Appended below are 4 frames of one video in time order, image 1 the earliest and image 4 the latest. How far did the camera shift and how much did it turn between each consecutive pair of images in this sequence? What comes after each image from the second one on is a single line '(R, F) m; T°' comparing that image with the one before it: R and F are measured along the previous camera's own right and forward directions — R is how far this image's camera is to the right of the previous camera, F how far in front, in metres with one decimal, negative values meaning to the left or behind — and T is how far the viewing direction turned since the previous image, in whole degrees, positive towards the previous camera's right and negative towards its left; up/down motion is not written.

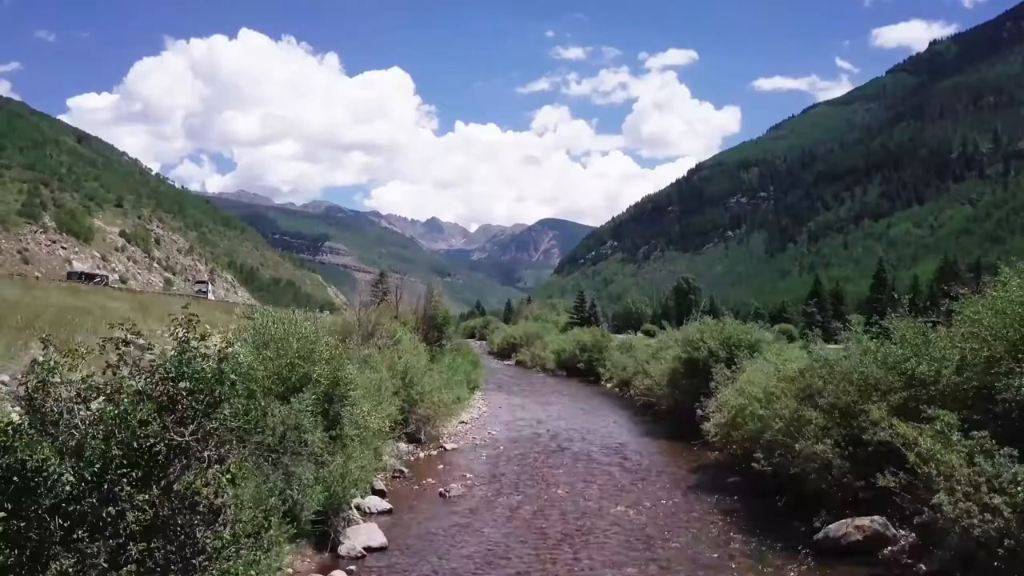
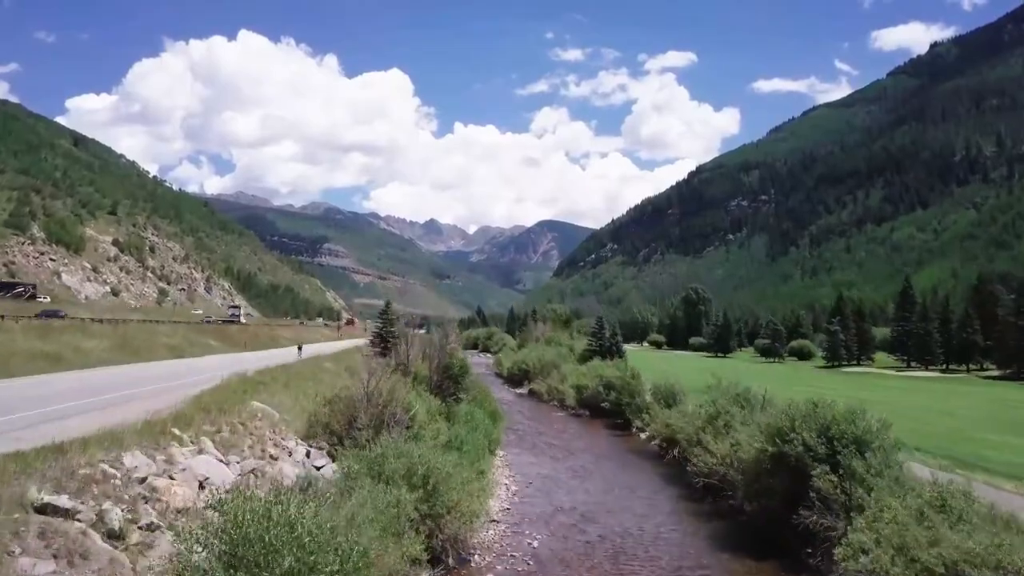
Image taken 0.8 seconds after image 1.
(-1.1, +3.7) m; 0°
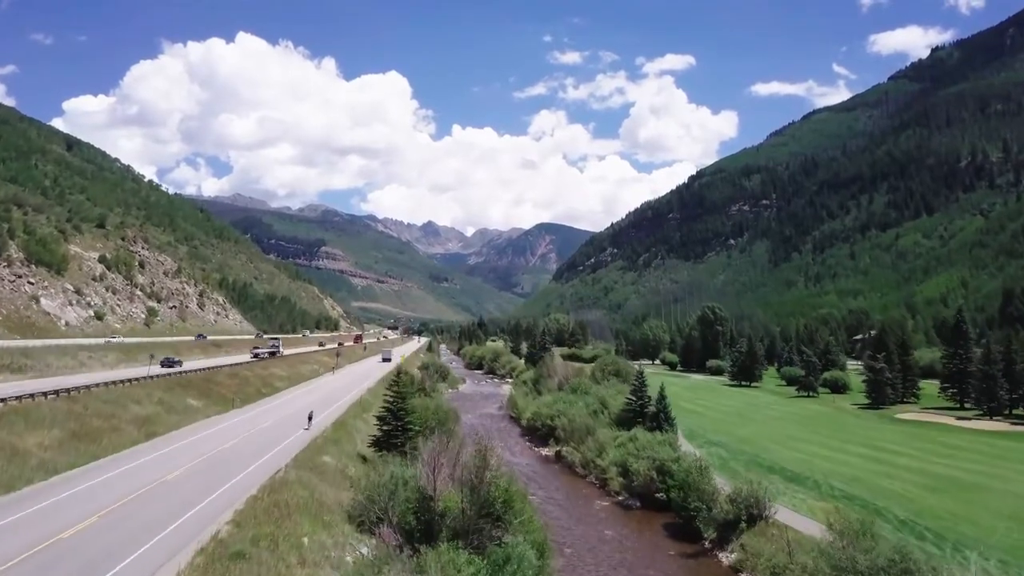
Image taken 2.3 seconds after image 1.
(-1.8, +6.4) m; 0°
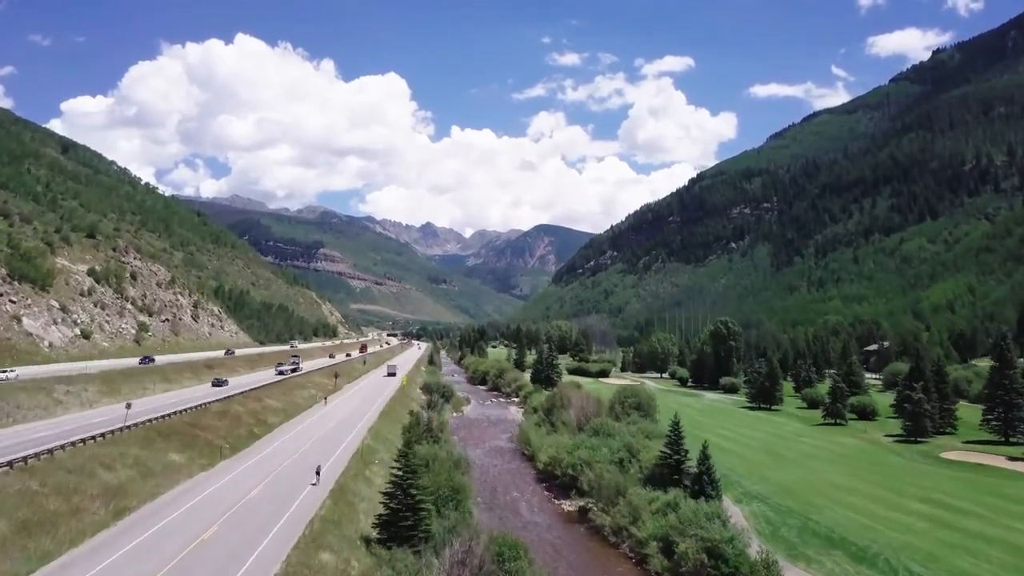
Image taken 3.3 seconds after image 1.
(-1.2, +4.6) m; 0°
